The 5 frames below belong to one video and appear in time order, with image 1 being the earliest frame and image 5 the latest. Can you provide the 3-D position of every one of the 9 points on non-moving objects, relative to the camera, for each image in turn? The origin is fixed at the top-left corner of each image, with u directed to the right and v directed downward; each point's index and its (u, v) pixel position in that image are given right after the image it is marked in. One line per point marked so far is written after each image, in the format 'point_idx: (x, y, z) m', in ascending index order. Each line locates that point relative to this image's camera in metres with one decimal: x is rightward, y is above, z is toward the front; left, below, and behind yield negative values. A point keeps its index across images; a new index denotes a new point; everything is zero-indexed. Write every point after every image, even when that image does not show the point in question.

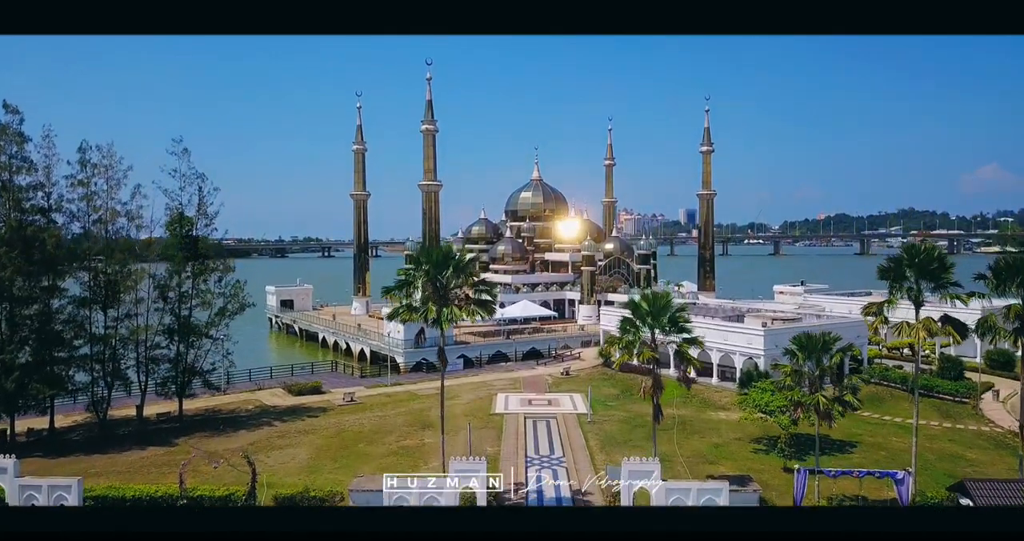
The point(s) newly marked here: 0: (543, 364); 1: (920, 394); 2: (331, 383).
0: (+0.7, -2.2, +17.8) m
1: (+7.2, -2.2, +13.8) m
2: (-3.7, -2.4, +15.9) m
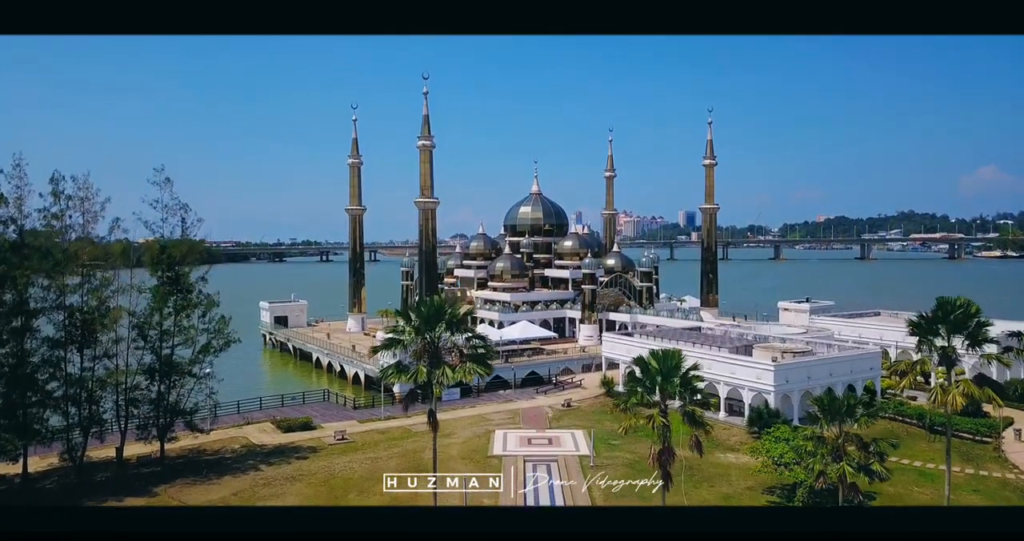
0: (+0.7, -2.7, +17.1) m
1: (+7.2, -2.7, +13.2) m
2: (-3.7, -2.9, +15.2) m
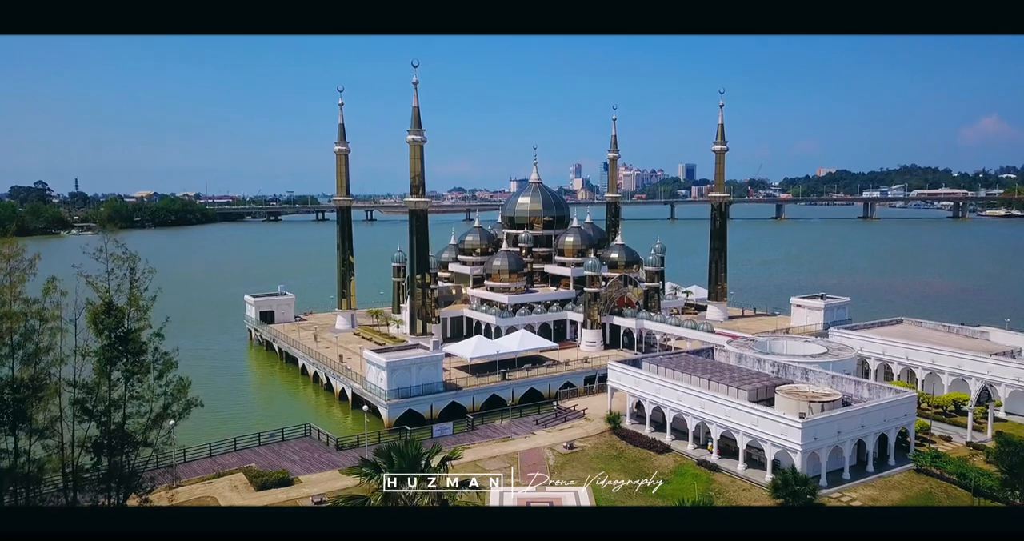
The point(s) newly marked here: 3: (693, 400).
0: (+0.6, -3.2, +15.8) m
1: (+7.2, -3.4, +11.9) m
2: (-3.8, -3.5, +13.9) m
3: (+3.3, -2.3, +14.0) m
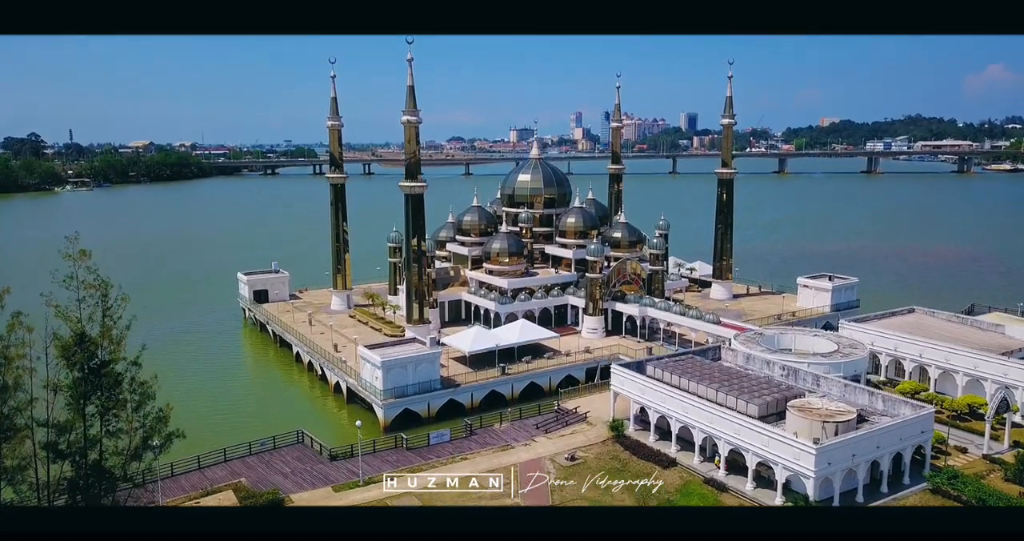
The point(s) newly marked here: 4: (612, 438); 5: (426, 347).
0: (+0.6, -3.2, +15.3) m
1: (+7.2, -3.7, +11.4) m
2: (-3.8, -3.6, +13.4) m
3: (+3.3, -2.5, +13.5) m
4: (+1.9, -3.2, +14.8) m
5: (-2.0, -1.7, +17.7) m
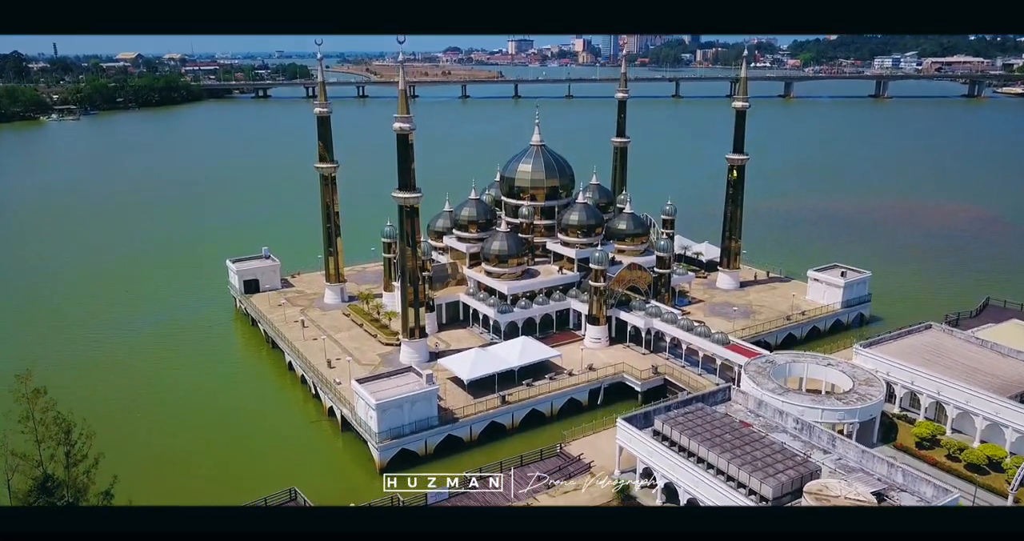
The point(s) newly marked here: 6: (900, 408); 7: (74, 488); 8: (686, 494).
0: (+0.7, -4.1, +14.7) m
1: (+7.2, -5.1, +10.9) m
2: (-3.7, -4.8, +12.9) m
3: (+3.3, -3.6, +12.8) m
4: (+1.9, -4.2, +14.2) m
5: (-1.9, -2.4, +16.9) m
6: (+8.8, -3.1, +17.6) m
7: (-5.1, -2.4, +9.0) m
8: (+3.0, -3.8, +13.3) m
